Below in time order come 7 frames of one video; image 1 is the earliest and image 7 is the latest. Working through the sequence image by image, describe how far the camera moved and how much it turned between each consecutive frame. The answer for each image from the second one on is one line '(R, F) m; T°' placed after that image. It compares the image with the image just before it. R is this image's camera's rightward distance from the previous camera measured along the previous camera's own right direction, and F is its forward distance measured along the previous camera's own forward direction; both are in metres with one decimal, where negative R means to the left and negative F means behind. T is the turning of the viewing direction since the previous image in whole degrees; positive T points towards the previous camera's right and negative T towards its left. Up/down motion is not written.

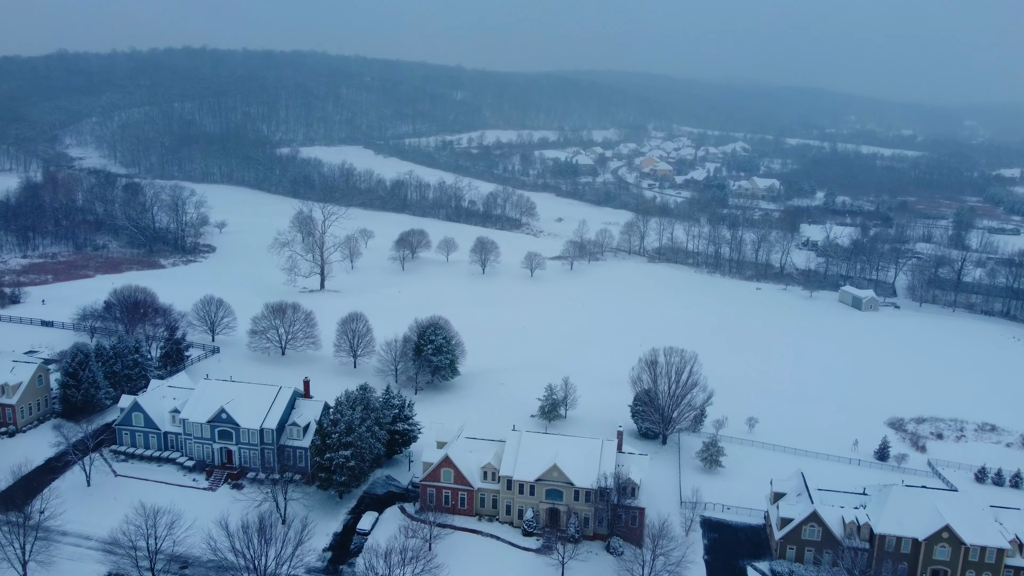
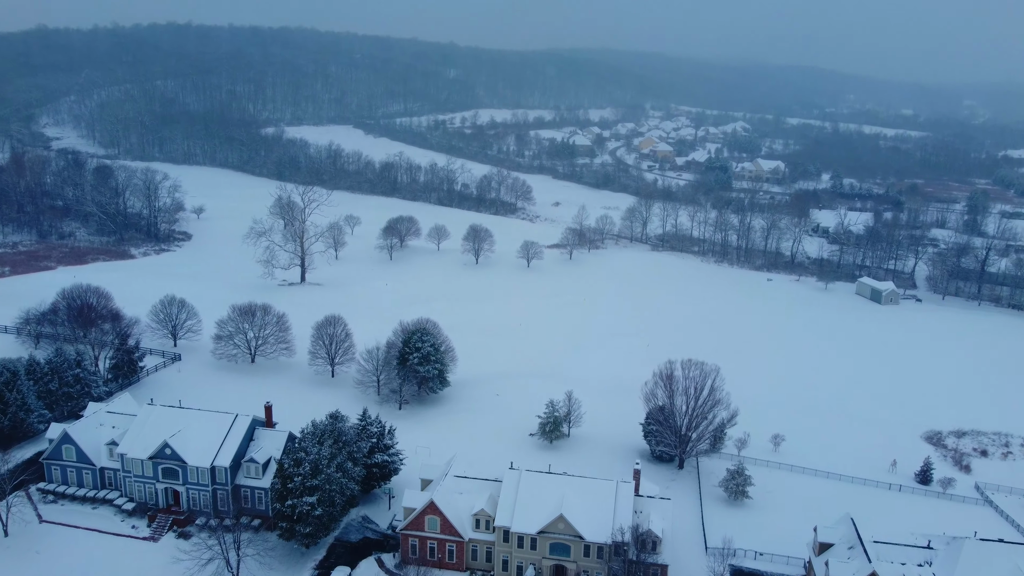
(-0.1, +2.7) m; 0°
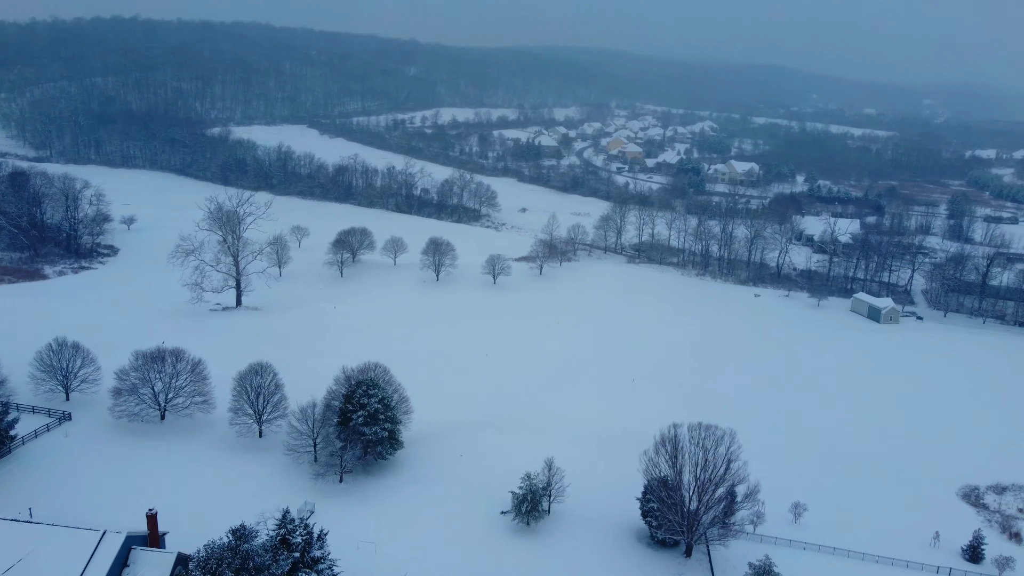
(0.0, +3.8) m; +3°
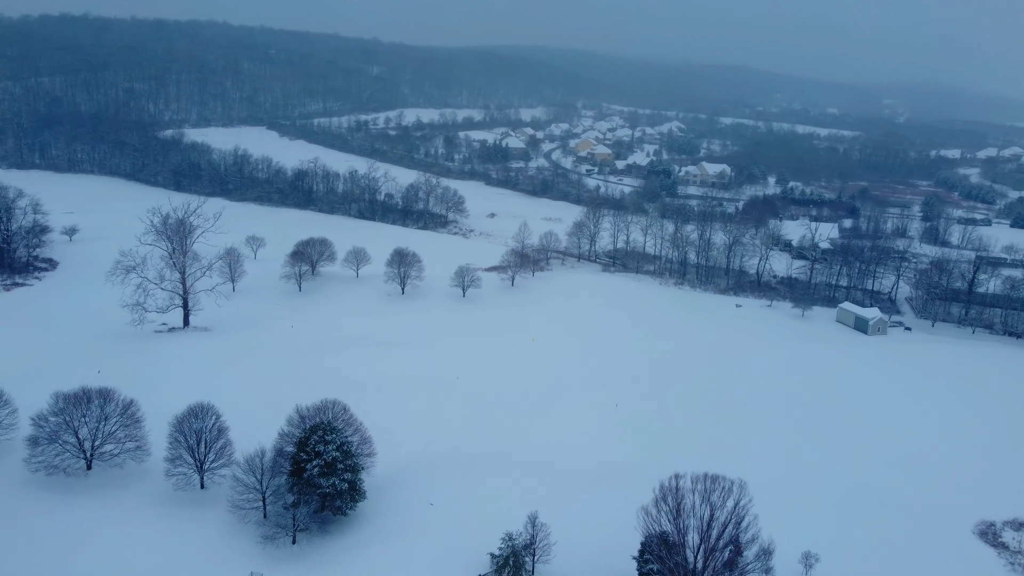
(-0.2, +2.0) m; +2°
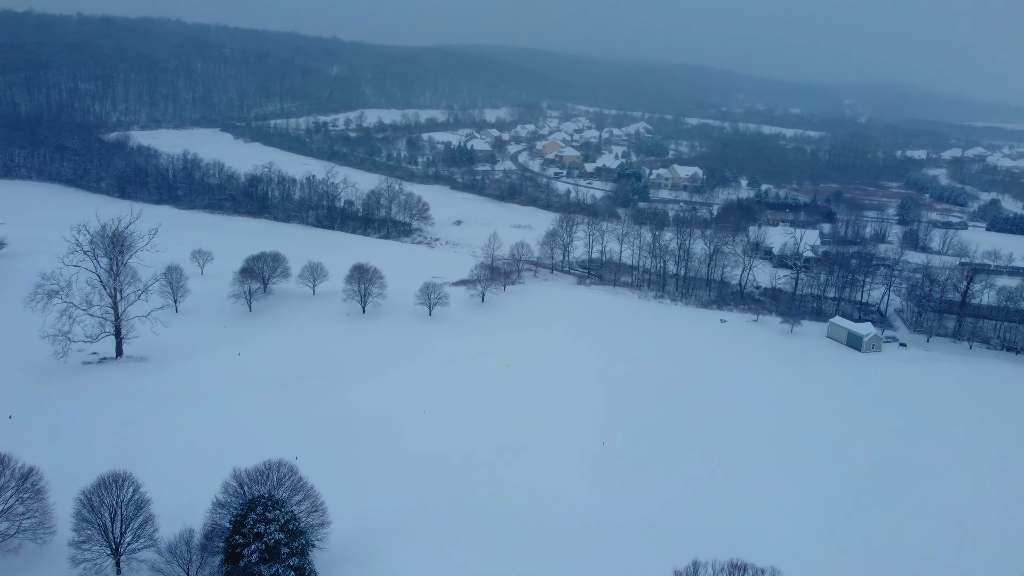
(-0.2, +2.5) m; +2°
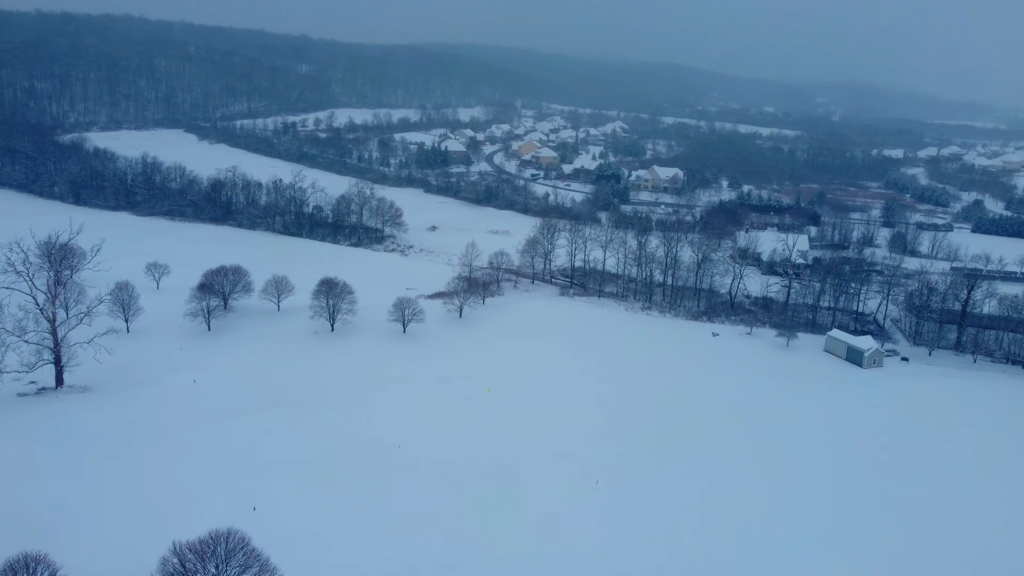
(-0.2, +2.1) m; +2°
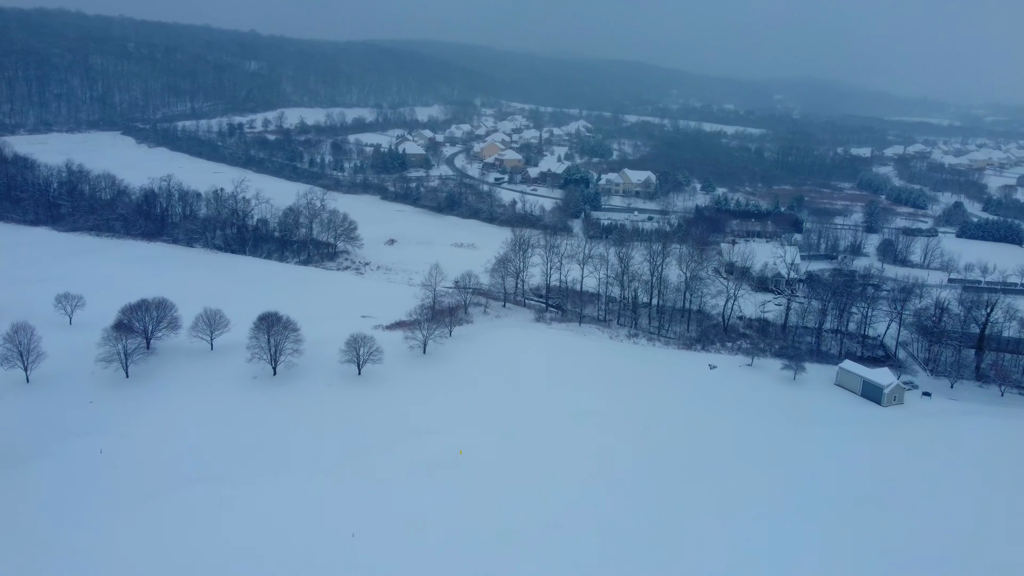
(-0.4, +3.9) m; +3°
